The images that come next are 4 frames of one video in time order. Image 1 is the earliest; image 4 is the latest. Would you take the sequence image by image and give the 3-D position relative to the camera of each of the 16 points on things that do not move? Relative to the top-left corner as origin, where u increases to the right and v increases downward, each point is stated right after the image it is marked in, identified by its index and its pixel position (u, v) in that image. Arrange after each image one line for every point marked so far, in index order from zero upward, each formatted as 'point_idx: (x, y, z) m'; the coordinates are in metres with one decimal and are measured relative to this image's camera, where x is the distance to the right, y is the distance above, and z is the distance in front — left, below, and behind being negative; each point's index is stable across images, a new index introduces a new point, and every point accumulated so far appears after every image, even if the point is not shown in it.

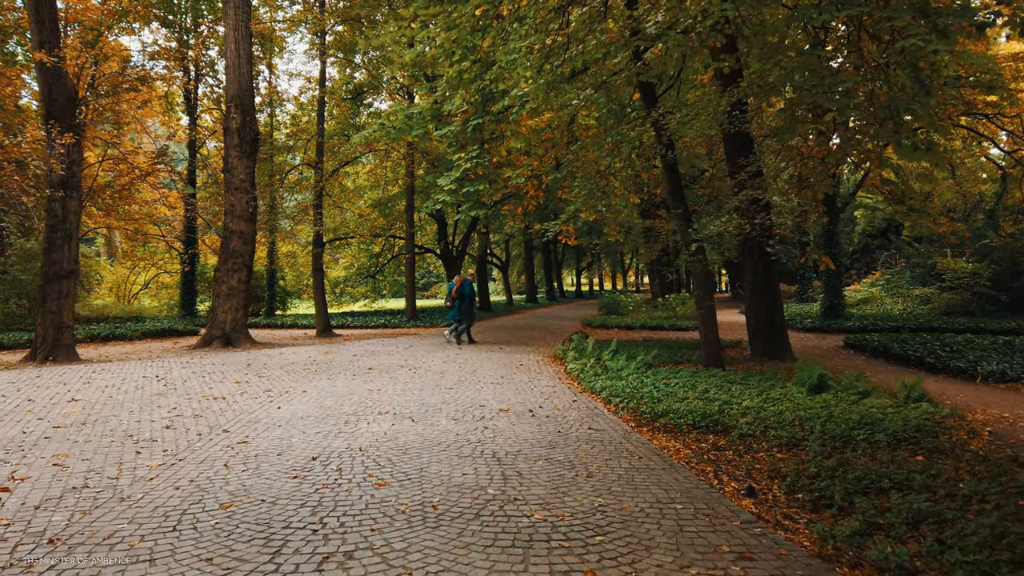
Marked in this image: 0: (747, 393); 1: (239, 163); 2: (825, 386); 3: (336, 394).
0: (+3.1, -1.4, +6.5) m
1: (-7.9, +3.7, +14.4) m
2: (+4.2, -1.3, +6.6) m
3: (-2.6, -1.6, +7.2) m
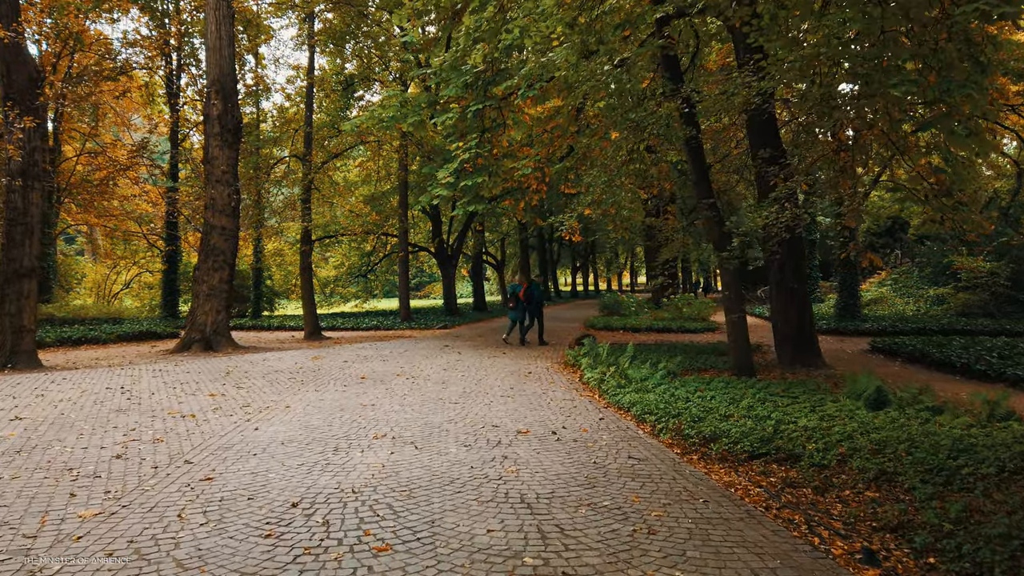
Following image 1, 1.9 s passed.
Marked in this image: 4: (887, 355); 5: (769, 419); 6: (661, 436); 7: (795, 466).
0: (+3.3, -1.4, +5.7) m
1: (-7.9, +3.7, +13.3) m
2: (+4.4, -1.3, +5.8) m
3: (-2.4, -1.6, +6.3) m
4: (+7.6, -1.4, +10.1) m
5: (+2.8, -1.4, +5.3) m
6: (+1.6, -1.6, +5.2) m
7: (+2.4, -1.5, +4.3) m
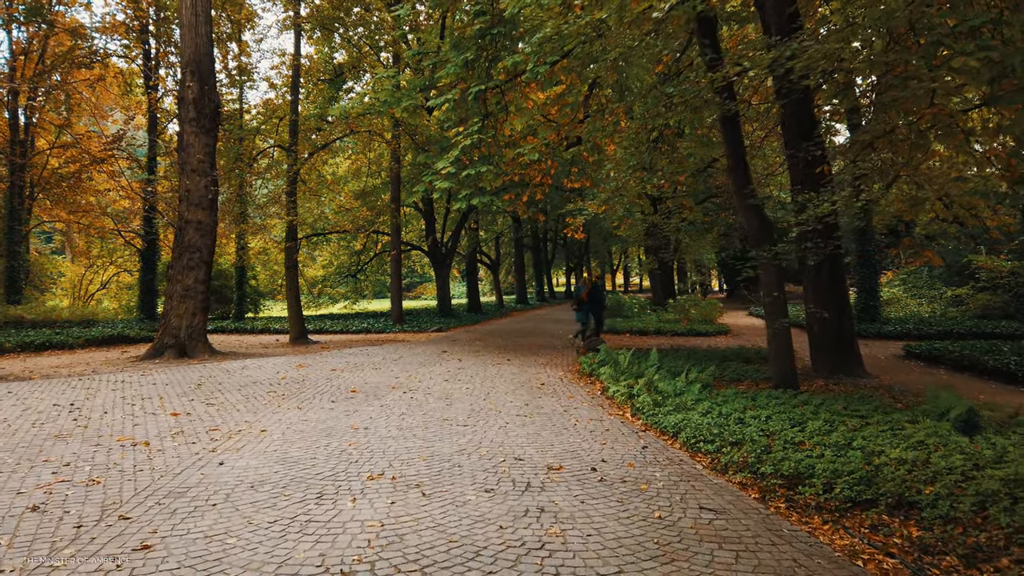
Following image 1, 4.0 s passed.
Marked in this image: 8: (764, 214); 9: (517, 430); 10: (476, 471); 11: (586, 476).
0: (+3.5, -1.4, +4.8) m
1: (-7.8, +3.6, +12.2) m
2: (+4.6, -1.4, +4.9) m
3: (-2.2, -1.6, +5.2) m
4: (+7.8, -1.4, +9.2) m
5: (+3.0, -1.4, +4.3) m
6: (+1.8, -1.6, +4.2) m
7: (+2.7, -1.6, +3.3) m
8: (+3.9, +1.1, +7.5) m
9: (+0.1, -1.5, +5.3) m
10: (-0.3, -1.5, +4.1) m
11: (+0.6, -1.5, +3.9) m
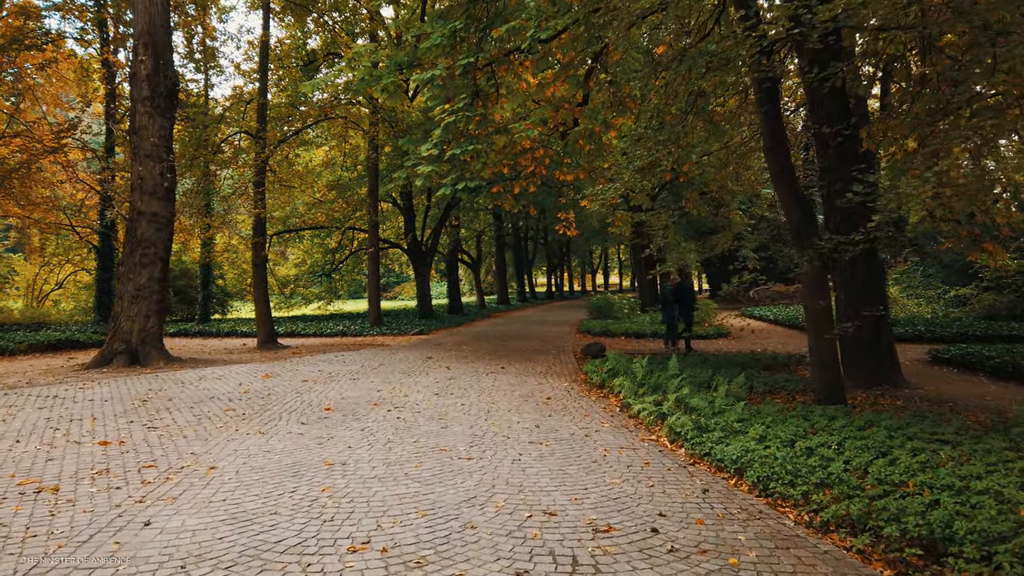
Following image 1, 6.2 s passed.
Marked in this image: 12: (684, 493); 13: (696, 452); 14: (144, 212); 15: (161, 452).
0: (+3.7, -1.4, +3.9) m
1: (-7.9, +3.7, +10.8) m
2: (+4.8, -1.3, +4.0) m
3: (-2.0, -1.6, +4.1) m
4: (+7.8, -1.4, +8.5) m
5: (+3.2, -1.4, +3.4) m
6: (+2.0, -1.6, +3.2) m
7: (+2.9, -1.5, +2.4) m
8: (+3.9, +1.1, +6.6) m
9: (+0.2, -1.5, +4.2) m
10: (-0.1, -1.5, +3.0) m
11: (+0.8, -1.5, +2.9) m
12: (+1.2, -1.5, +3.7) m
13: (+1.7, -1.5, +4.6) m
14: (-8.1, +1.7, +10.9) m
15: (-3.5, -1.6, +4.9) m
